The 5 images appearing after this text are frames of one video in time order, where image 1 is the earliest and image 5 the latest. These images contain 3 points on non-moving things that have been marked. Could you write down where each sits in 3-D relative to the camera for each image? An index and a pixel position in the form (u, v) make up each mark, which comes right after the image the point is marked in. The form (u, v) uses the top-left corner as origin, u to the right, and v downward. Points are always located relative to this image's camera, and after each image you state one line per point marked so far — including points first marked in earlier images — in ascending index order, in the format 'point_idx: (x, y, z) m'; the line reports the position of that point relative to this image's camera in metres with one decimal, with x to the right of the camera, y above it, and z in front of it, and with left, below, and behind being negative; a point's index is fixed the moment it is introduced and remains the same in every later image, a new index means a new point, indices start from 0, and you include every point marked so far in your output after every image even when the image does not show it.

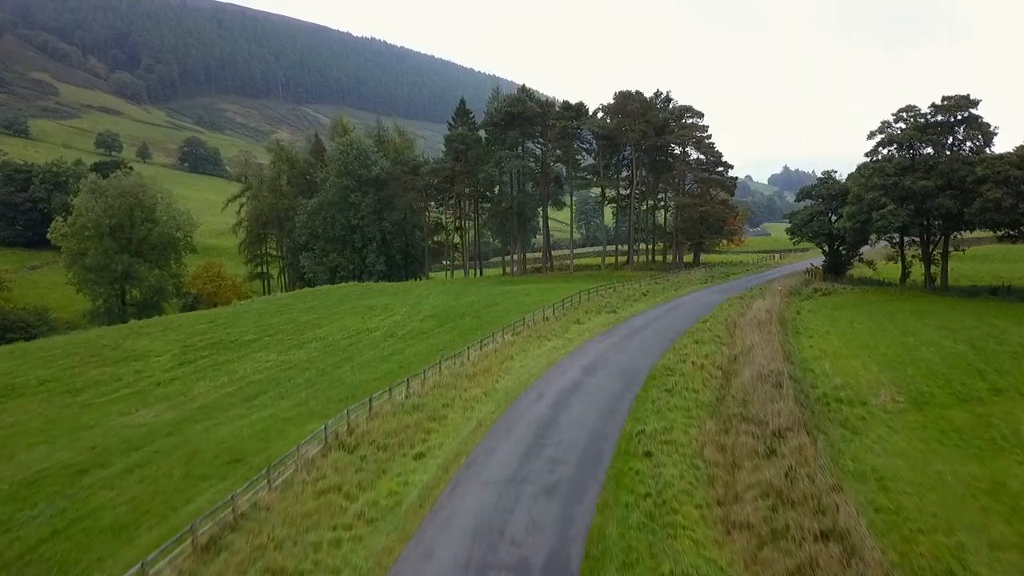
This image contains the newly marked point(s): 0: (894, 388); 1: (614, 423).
0: (+6.6, -1.7, +16.6) m
1: (+1.6, -2.1, +14.8) m
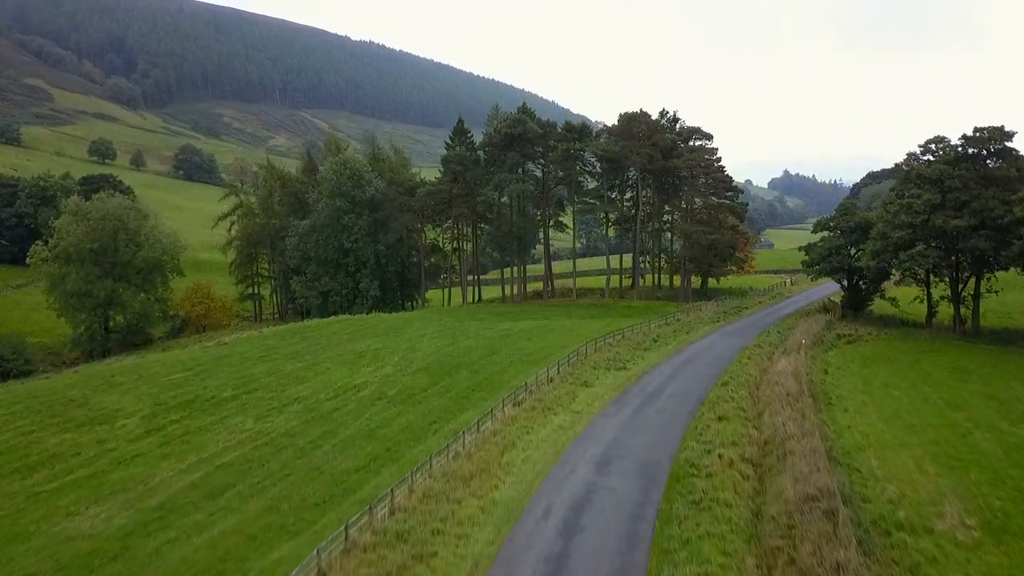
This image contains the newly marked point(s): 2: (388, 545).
0: (+6.6, -3.2, +14.2) m
1: (+1.6, -3.5, +12.5) m
2: (-1.7, -3.4, +12.9) m
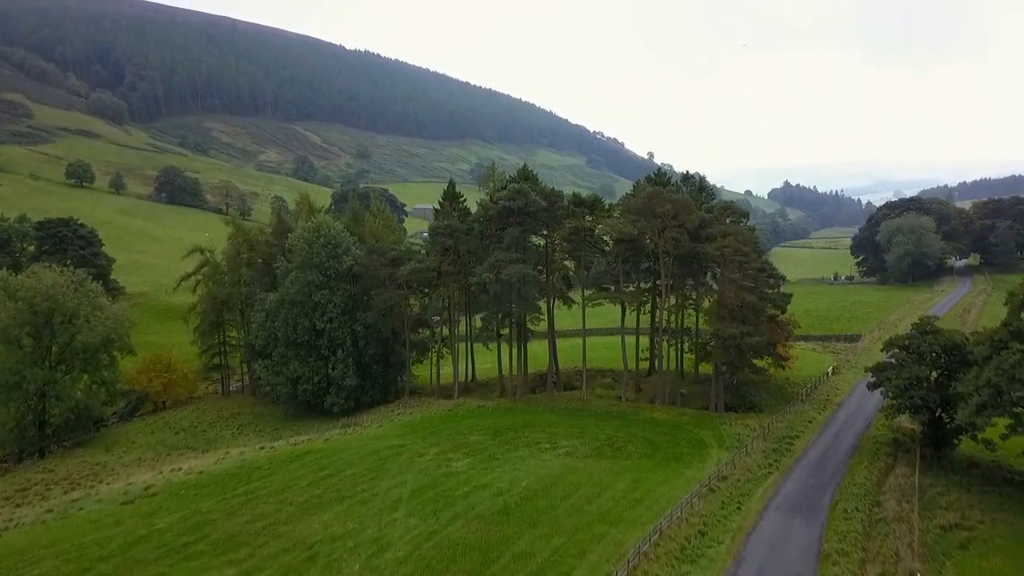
0: (+6.7, -7.5, +6.6) m
1: (+1.7, -7.8, +4.8) m
2: (-1.6, -7.7, +5.2) m
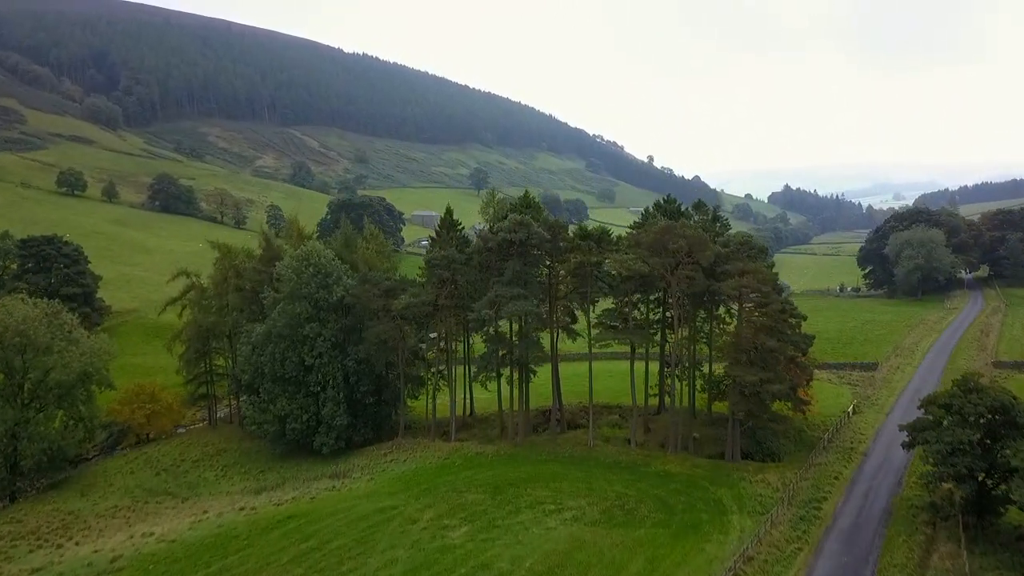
0: (+6.8, -9.0, +3.8) m
1: (+1.8, -9.4, +2.0) m
2: (-1.5, -9.3, +2.4) m
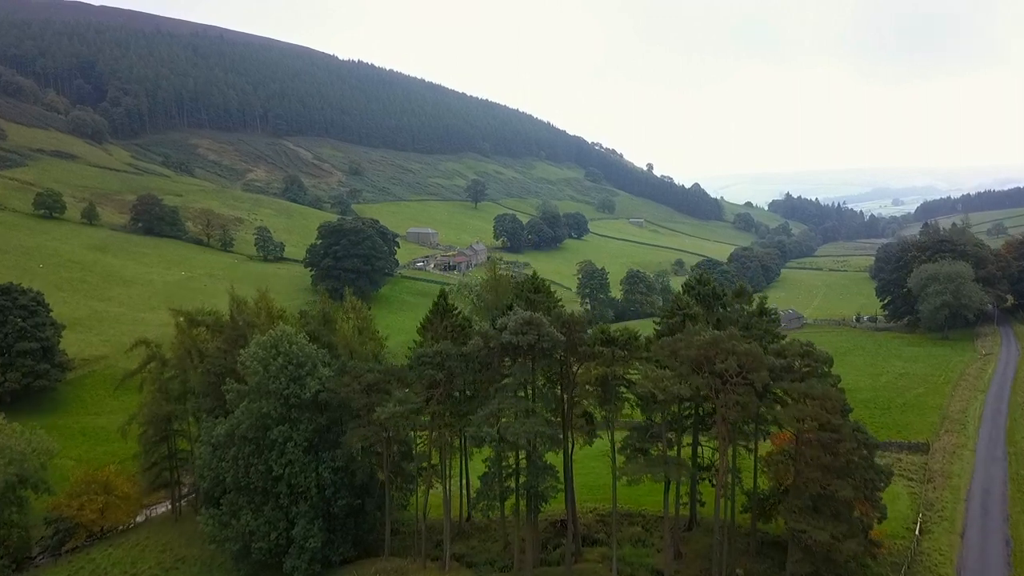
0: (+7.1, -12.8, -3.3) m
1: (+2.1, -13.2, -5.1) m
2: (-1.1, -13.1, -4.7) m
